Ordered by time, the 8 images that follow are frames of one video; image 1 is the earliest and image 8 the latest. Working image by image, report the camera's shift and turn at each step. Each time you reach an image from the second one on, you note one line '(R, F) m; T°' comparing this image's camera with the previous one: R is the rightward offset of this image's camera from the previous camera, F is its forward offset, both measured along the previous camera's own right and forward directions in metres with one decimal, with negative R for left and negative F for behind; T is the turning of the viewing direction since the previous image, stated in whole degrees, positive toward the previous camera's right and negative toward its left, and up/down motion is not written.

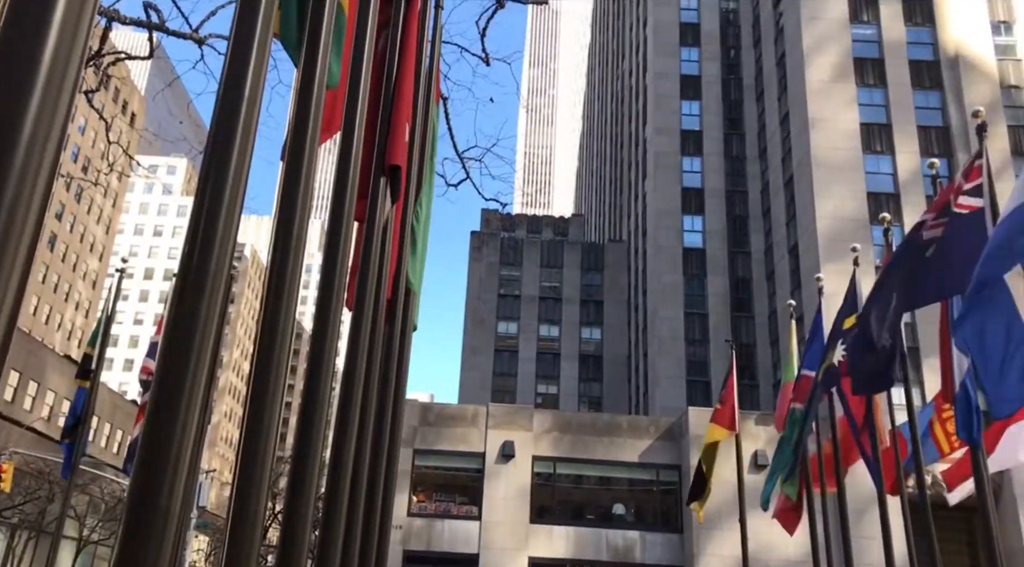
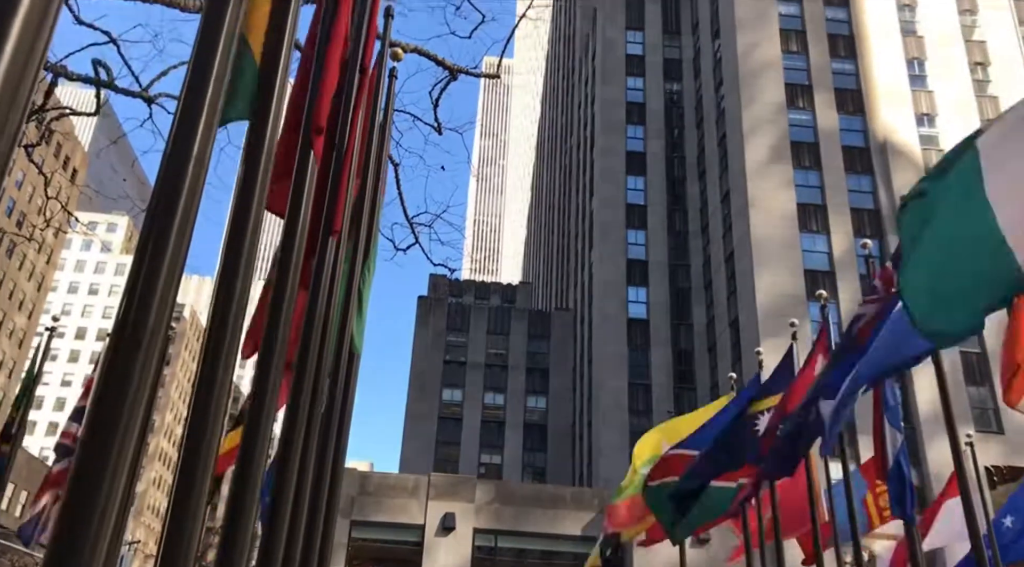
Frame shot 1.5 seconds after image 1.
(0.0, +0.1) m; +3°
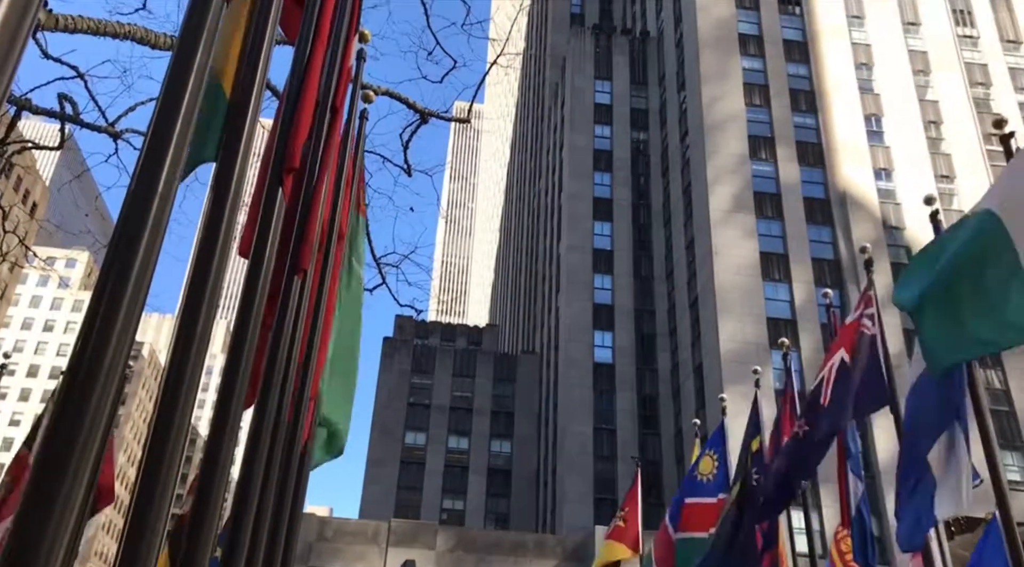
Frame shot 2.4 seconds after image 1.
(0.0, +0.1) m; +2°
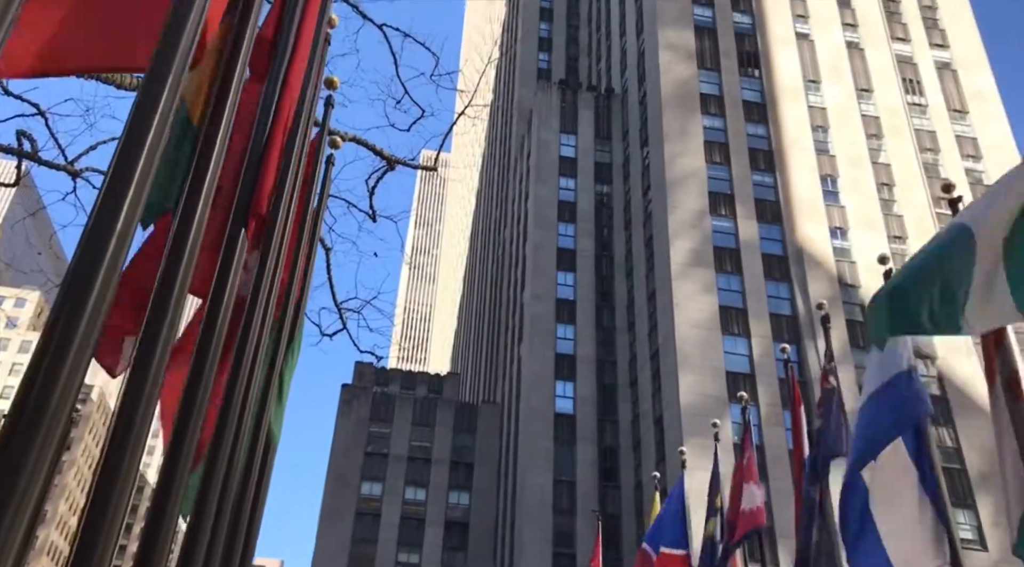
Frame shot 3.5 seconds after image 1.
(0.0, +0.1) m; +2°
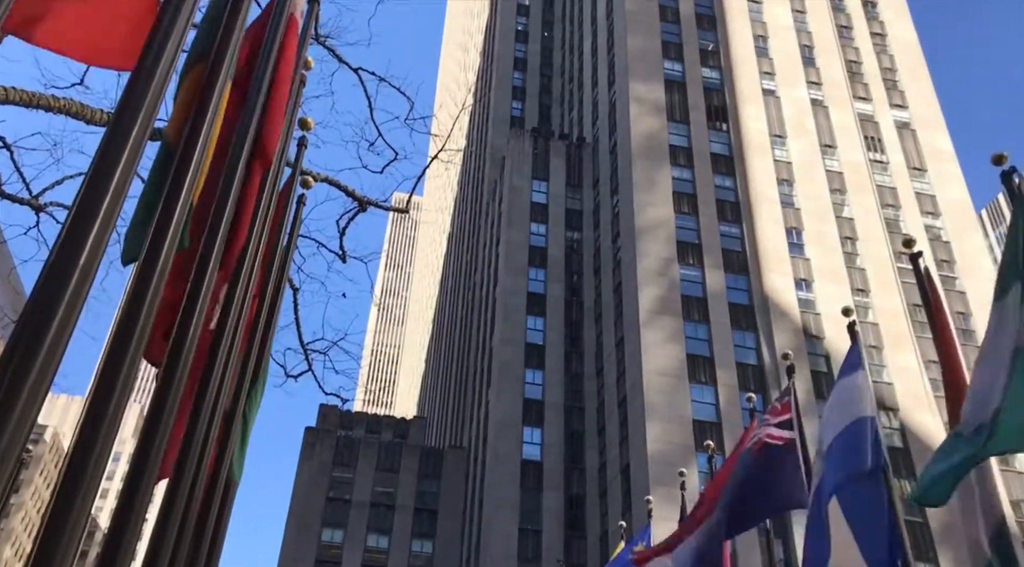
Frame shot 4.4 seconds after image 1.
(0.0, +0.1) m; +2°
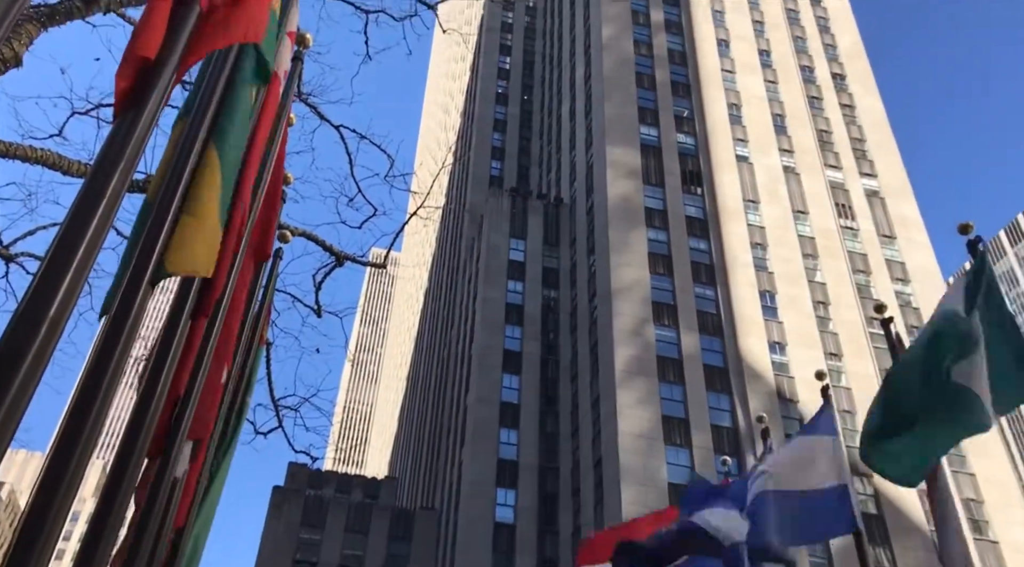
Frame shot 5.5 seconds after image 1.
(0.0, +0.2) m; +1°
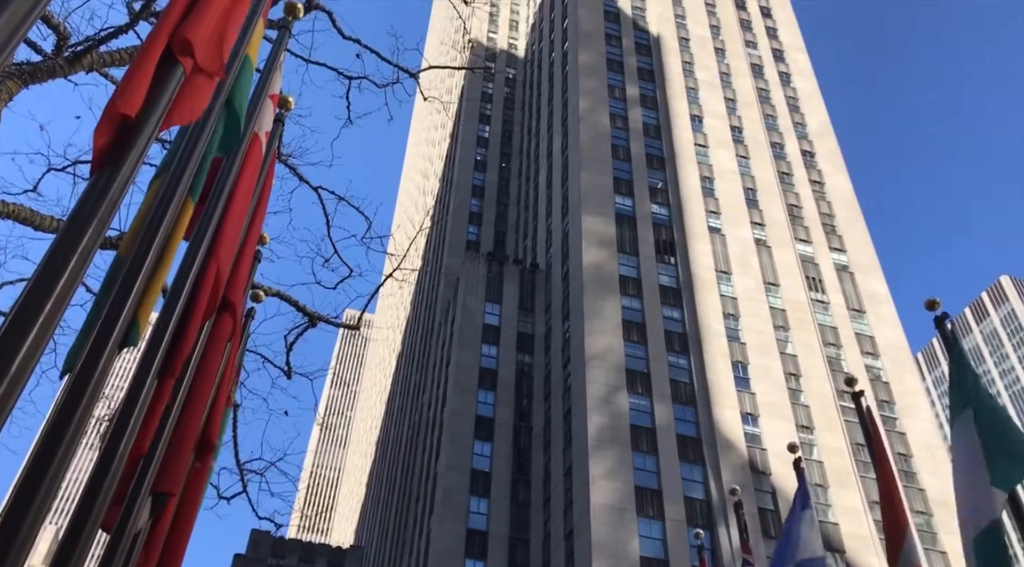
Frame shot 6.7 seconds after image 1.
(-0.1, -1.0) m; +1°
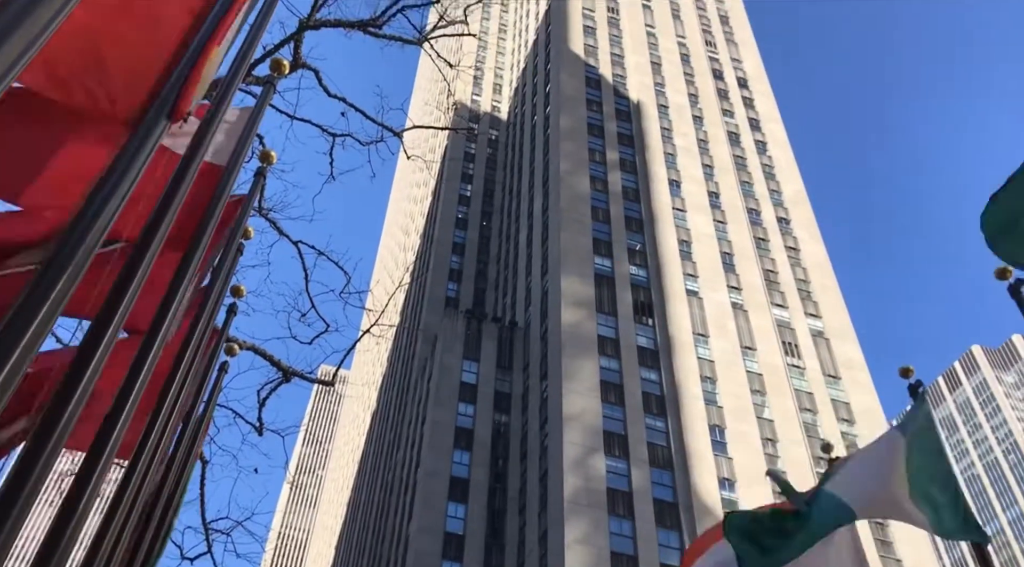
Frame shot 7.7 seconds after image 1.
(-0.1, +0.6) m; +1°
